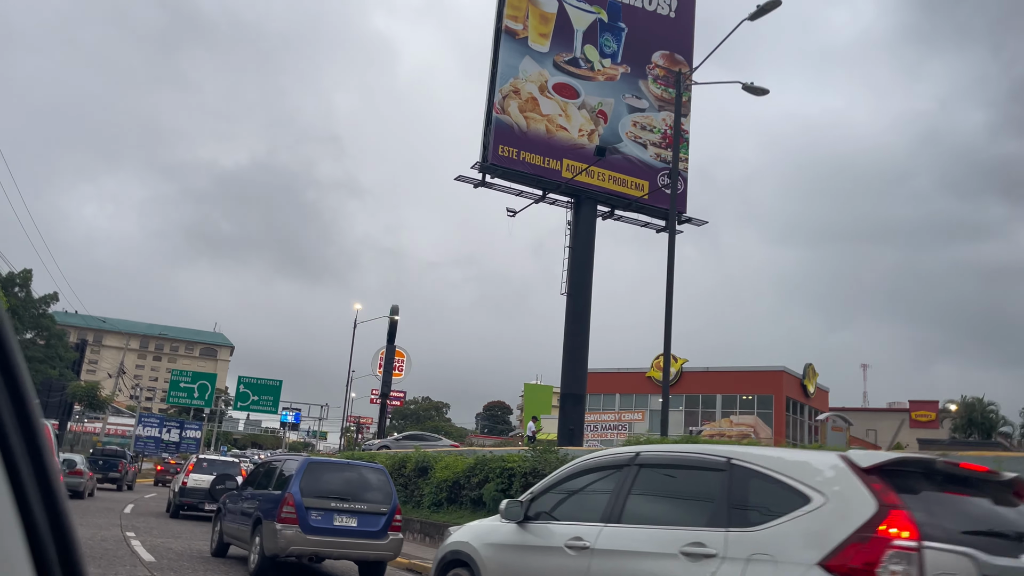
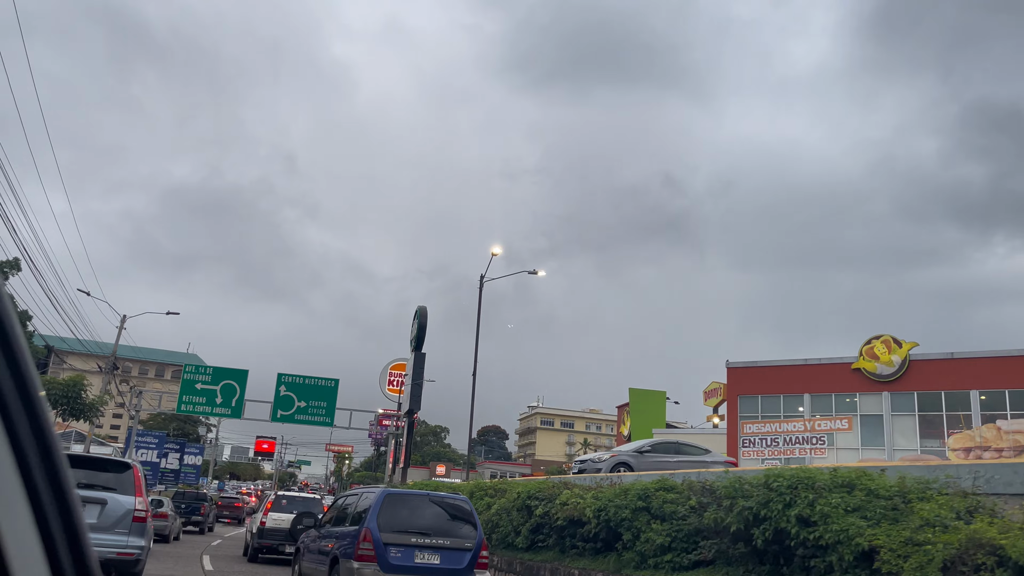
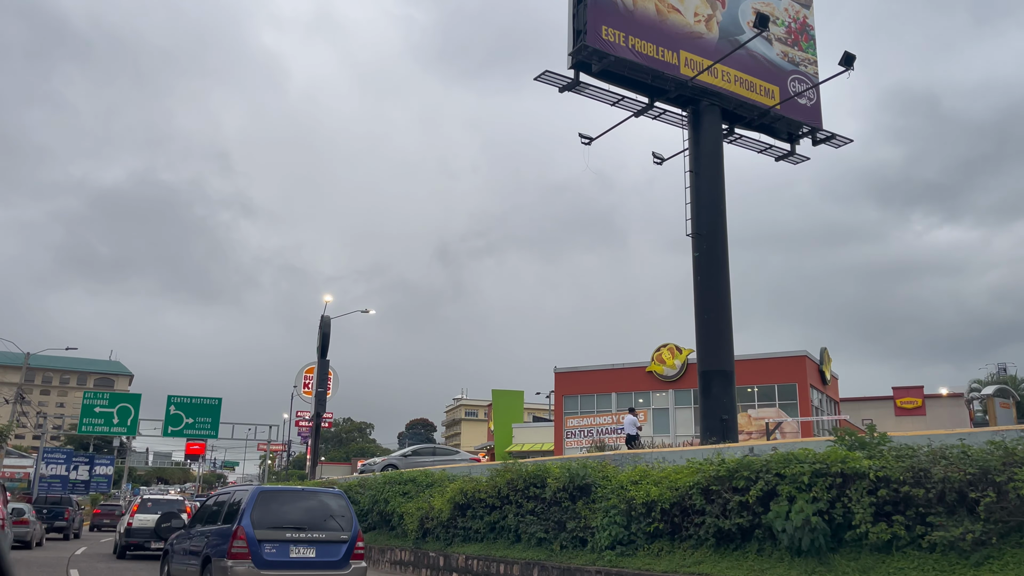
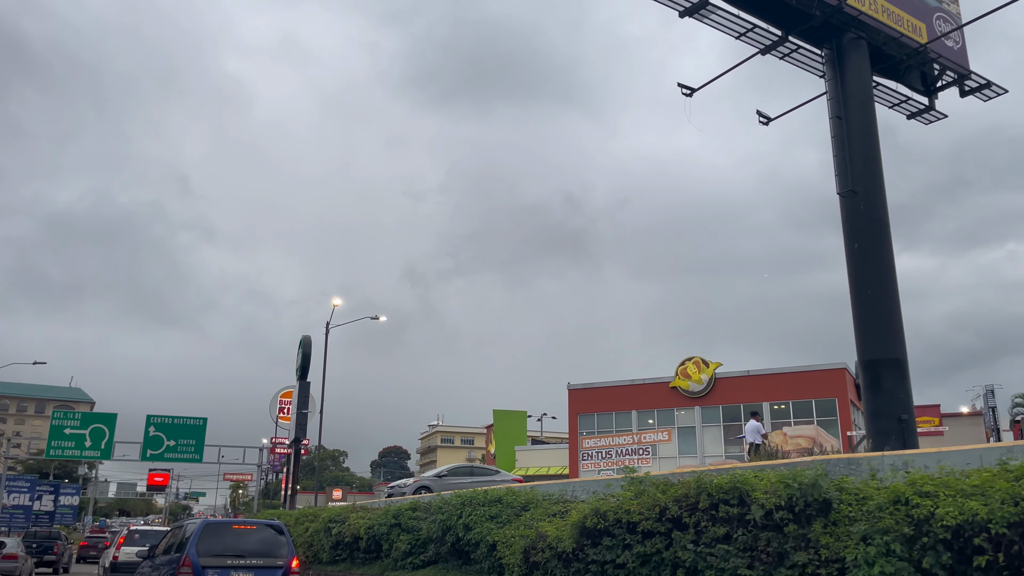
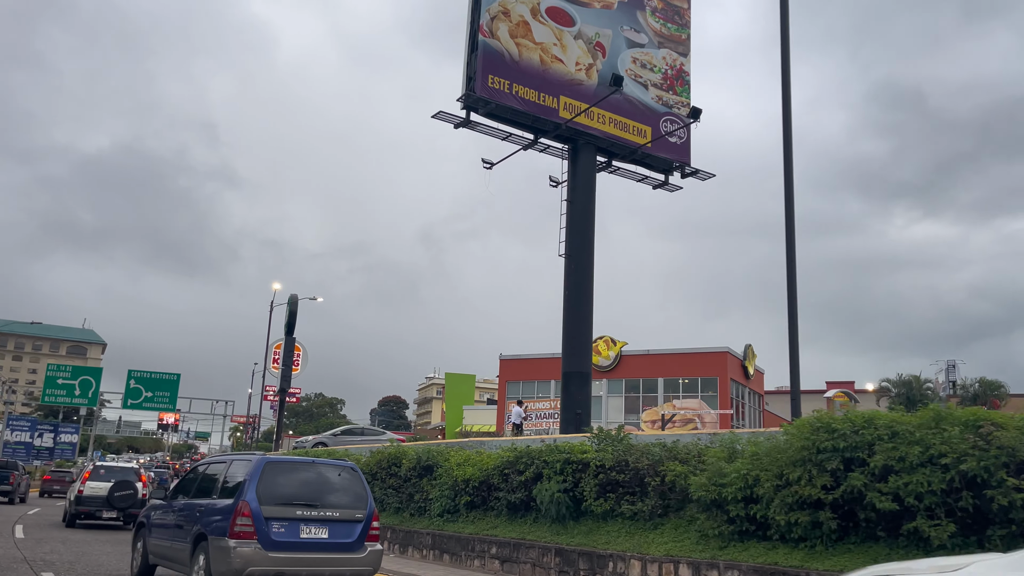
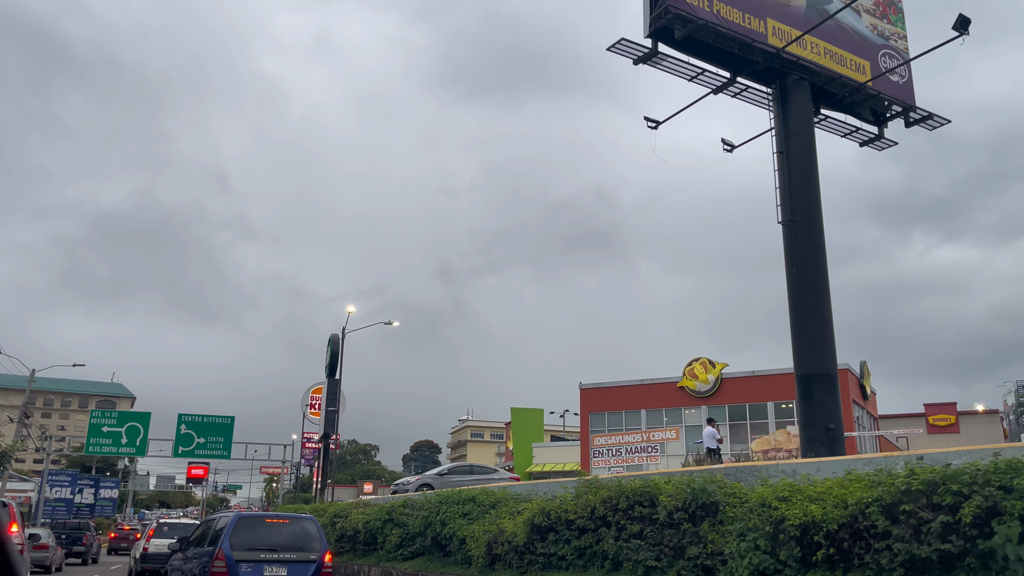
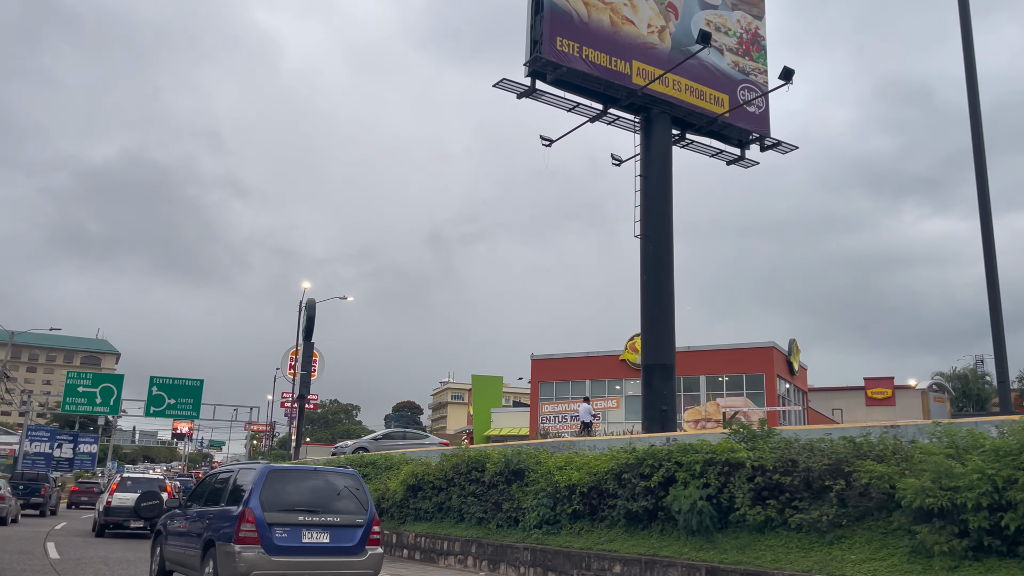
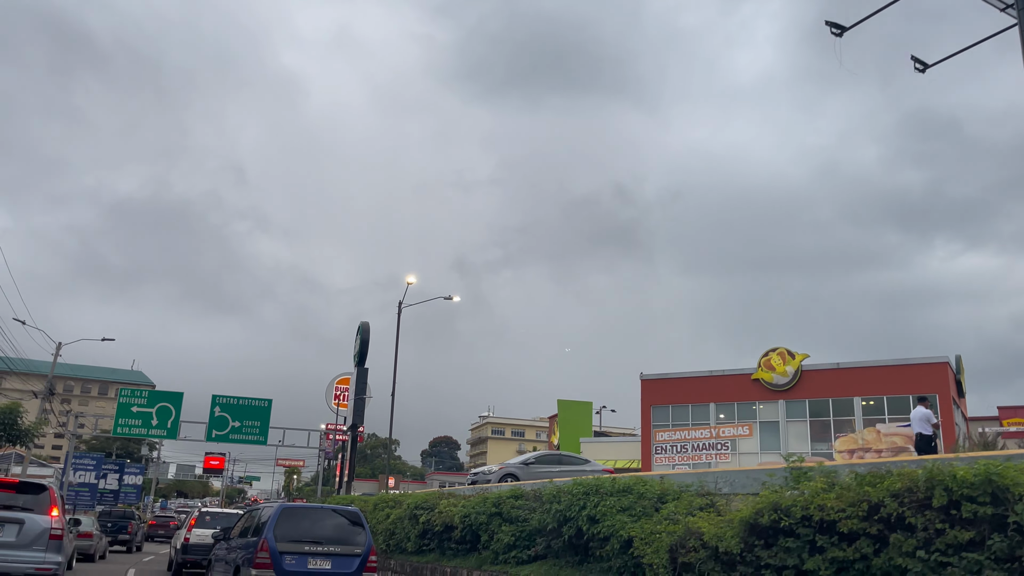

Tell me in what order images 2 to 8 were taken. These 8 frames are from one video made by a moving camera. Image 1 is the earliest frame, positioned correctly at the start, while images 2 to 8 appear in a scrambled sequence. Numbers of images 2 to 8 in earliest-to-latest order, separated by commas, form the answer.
5, 7, 3, 6, 4, 8, 2
